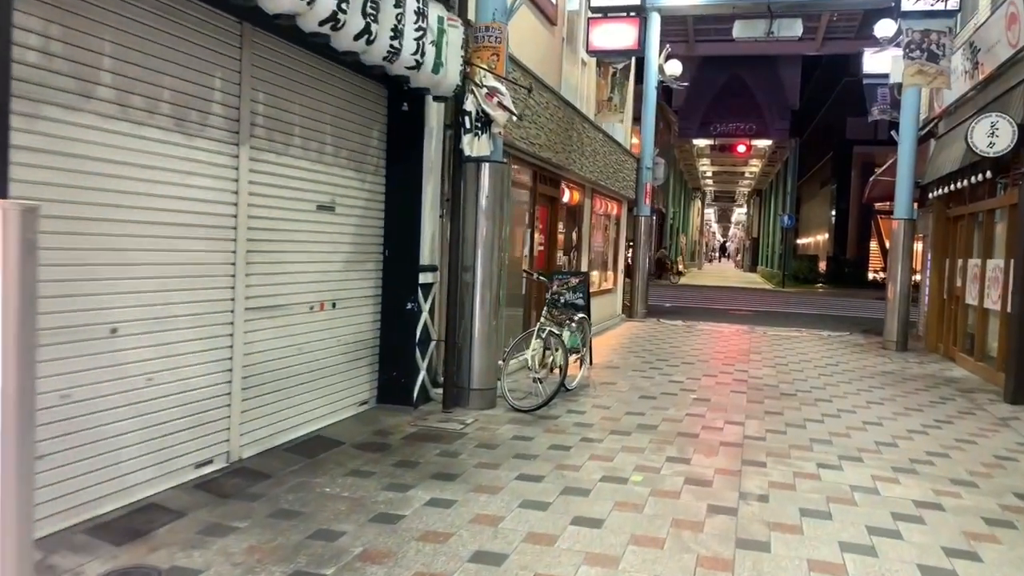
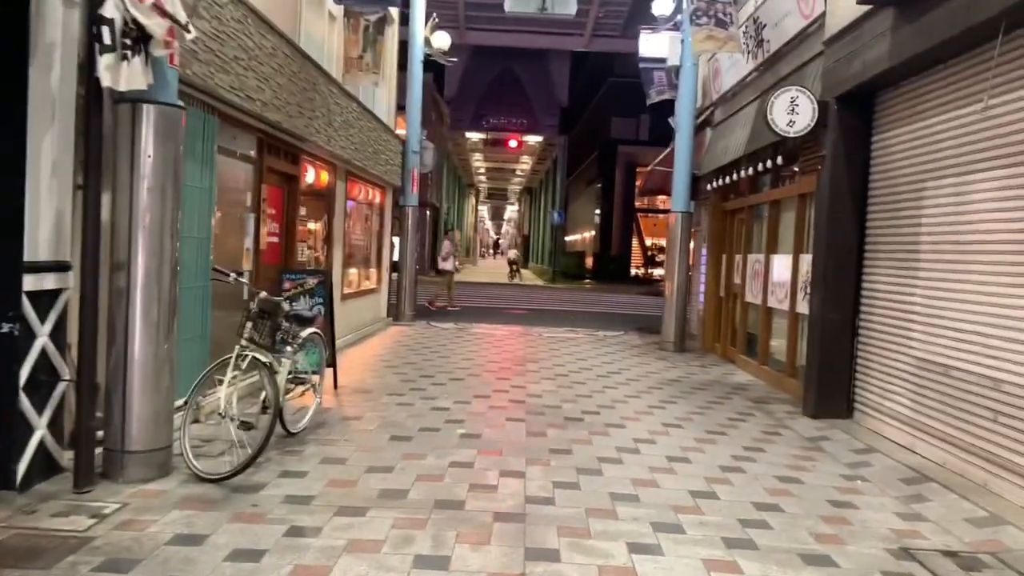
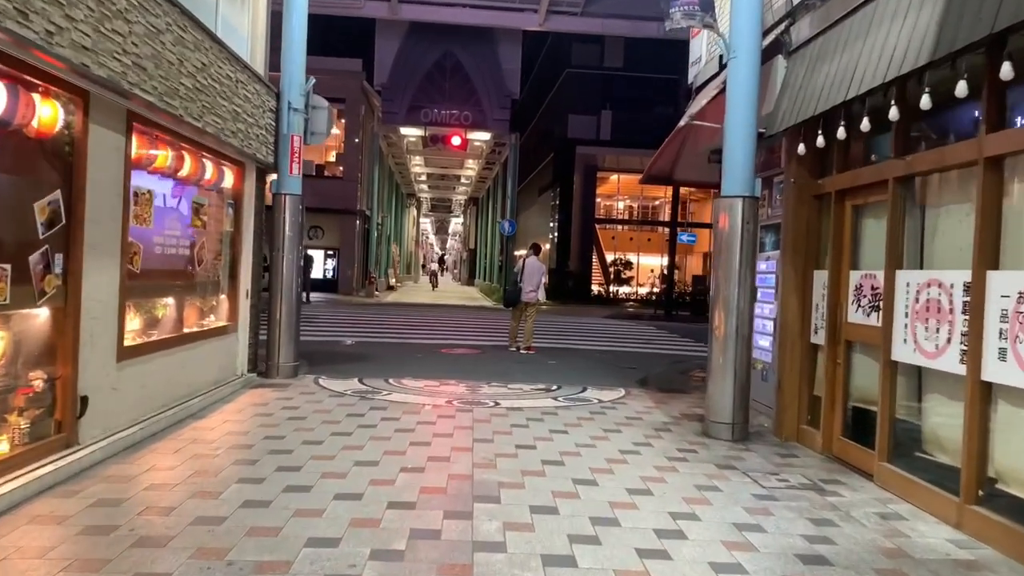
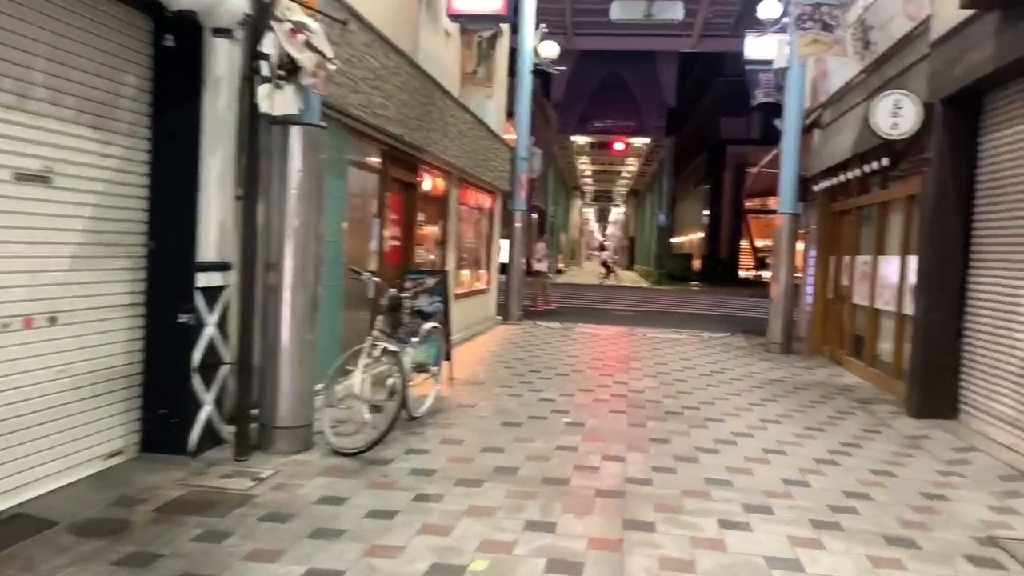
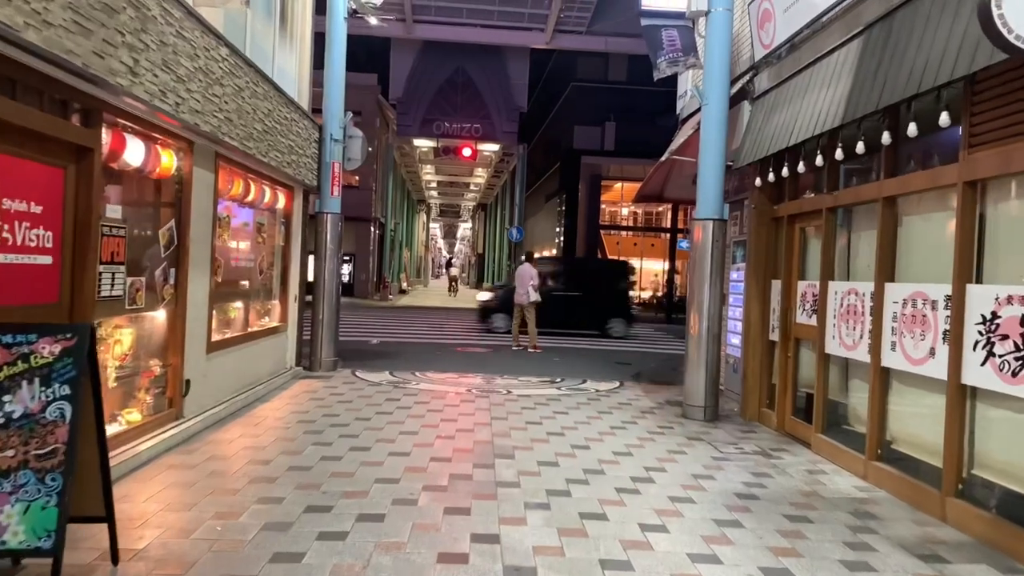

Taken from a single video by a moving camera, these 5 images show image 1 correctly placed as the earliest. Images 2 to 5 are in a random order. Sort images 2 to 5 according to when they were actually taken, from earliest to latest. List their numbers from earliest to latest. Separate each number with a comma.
4, 2, 5, 3
